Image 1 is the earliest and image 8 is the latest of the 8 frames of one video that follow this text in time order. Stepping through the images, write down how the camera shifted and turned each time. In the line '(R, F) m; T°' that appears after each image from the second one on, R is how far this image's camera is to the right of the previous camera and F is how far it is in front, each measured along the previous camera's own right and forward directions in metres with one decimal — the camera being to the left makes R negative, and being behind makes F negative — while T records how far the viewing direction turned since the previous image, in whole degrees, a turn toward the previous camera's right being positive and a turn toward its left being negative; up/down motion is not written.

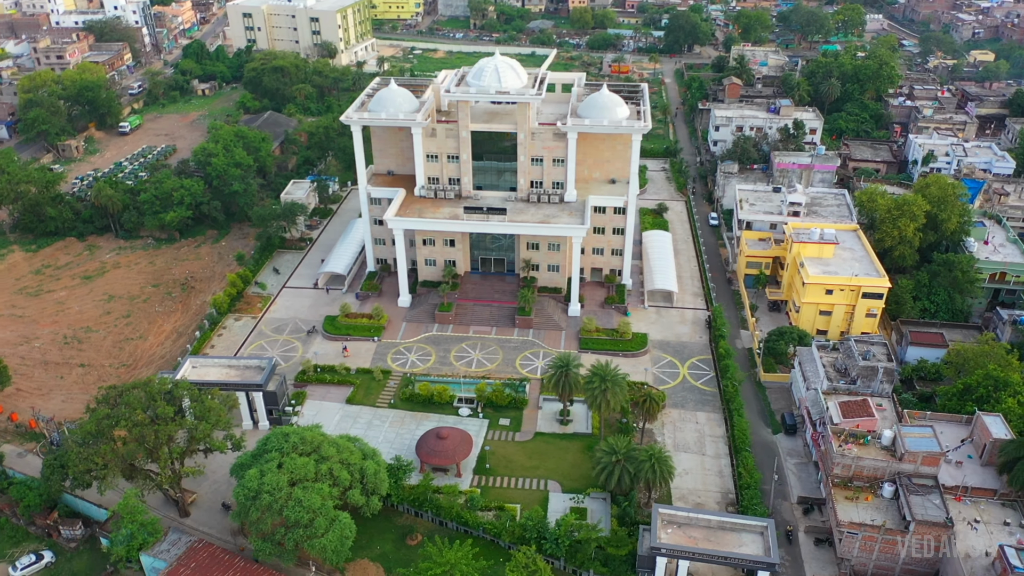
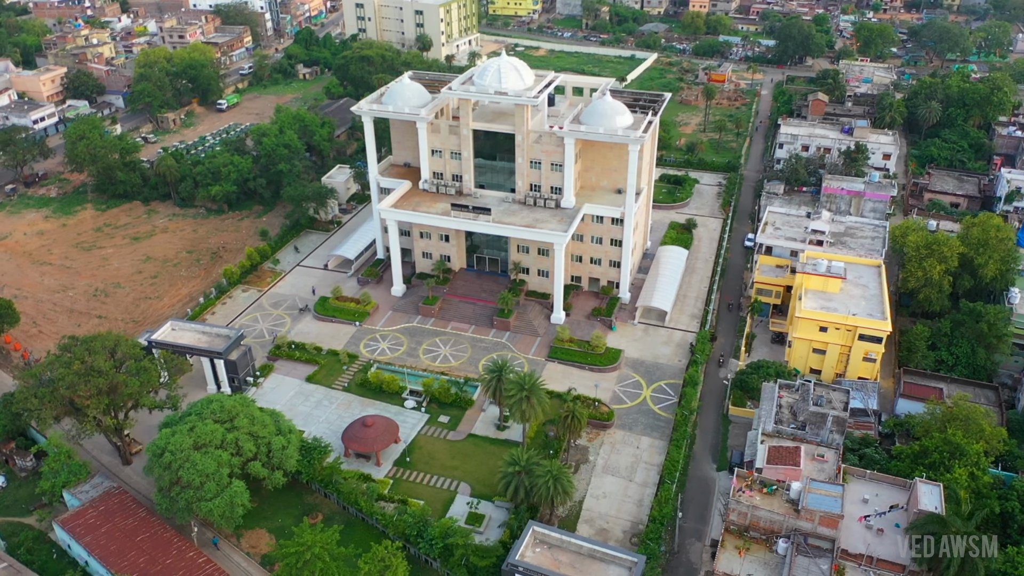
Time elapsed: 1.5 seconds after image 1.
(+14.8, +1.4) m; -10°
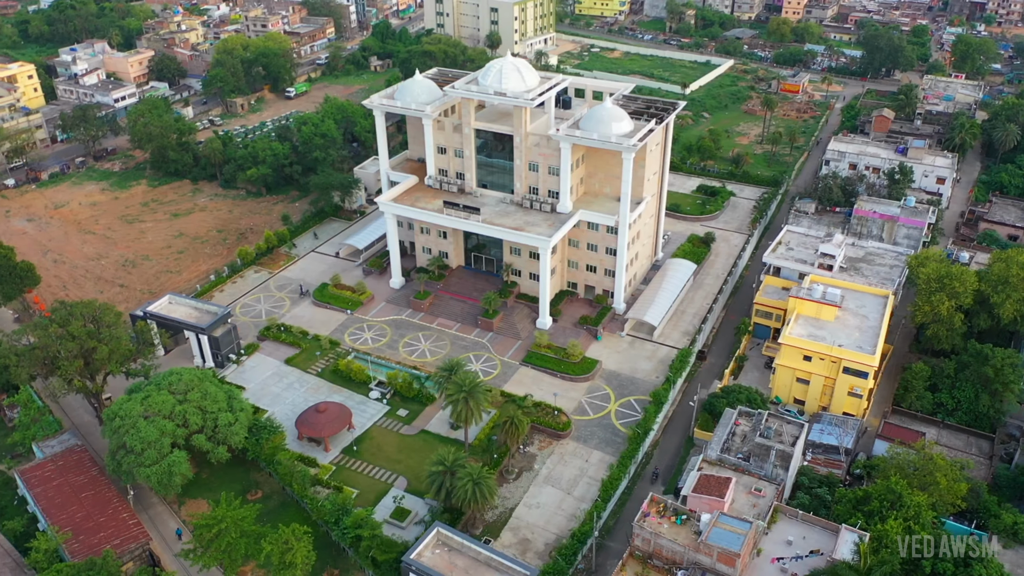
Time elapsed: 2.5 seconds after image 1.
(+10.8, +0.9) m; -8°
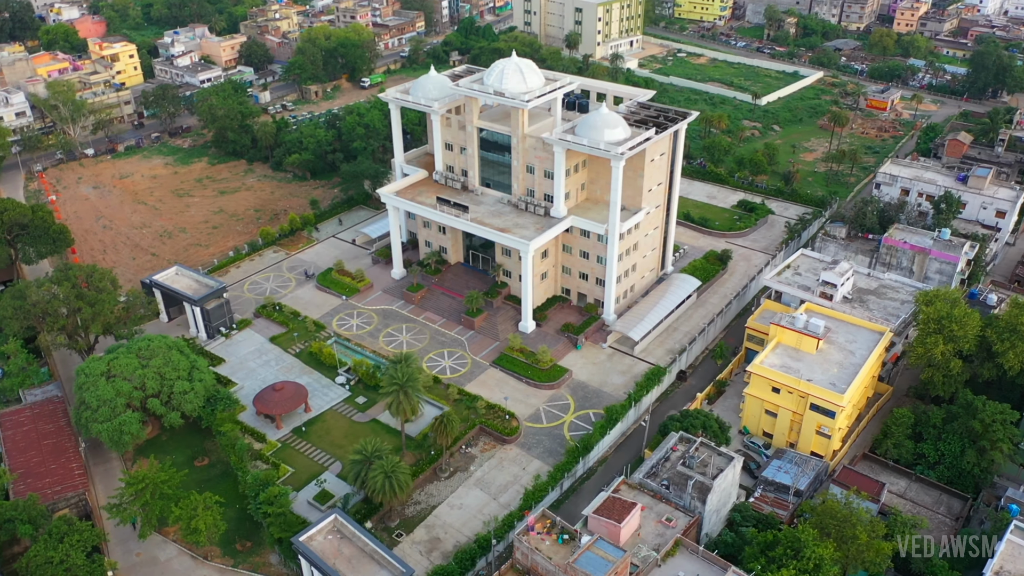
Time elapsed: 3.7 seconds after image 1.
(+12.2, +1.1) m; -9°
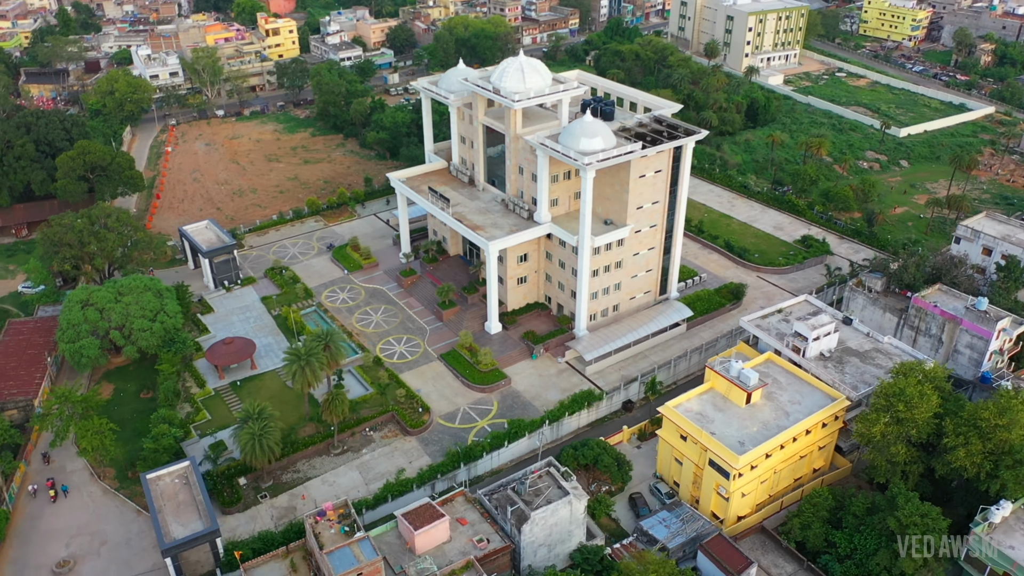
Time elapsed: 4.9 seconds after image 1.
(+20.9, +3.4) m; -15°
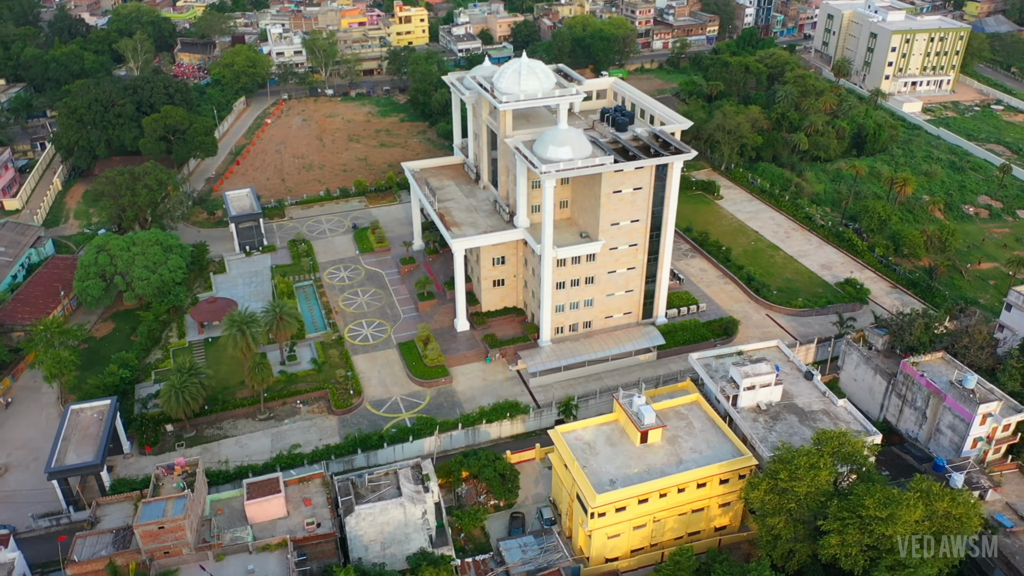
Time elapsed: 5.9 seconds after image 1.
(+18.6, +2.7) m; -13°
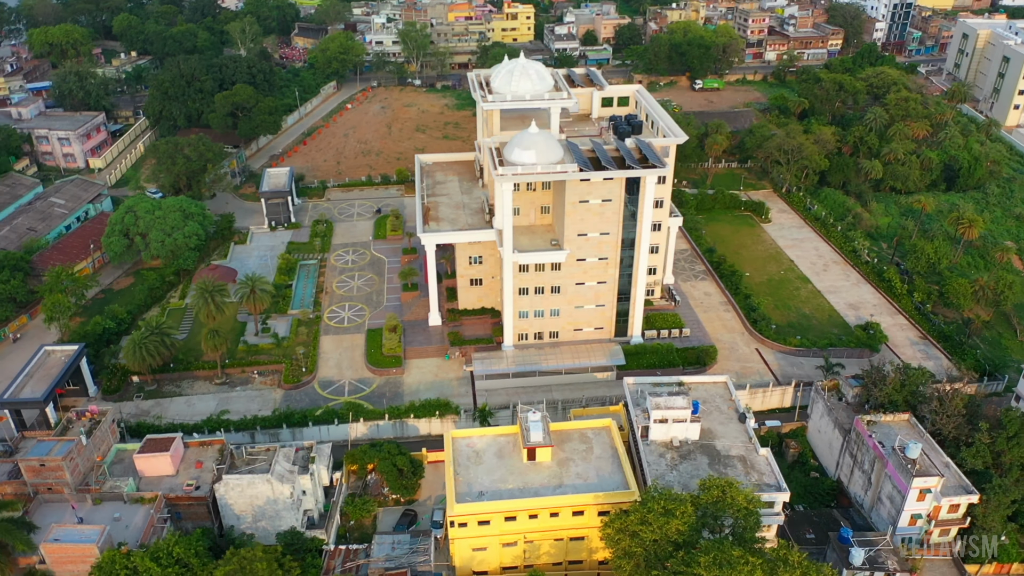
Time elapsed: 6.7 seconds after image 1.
(+15.9, +2.2) m; -11°
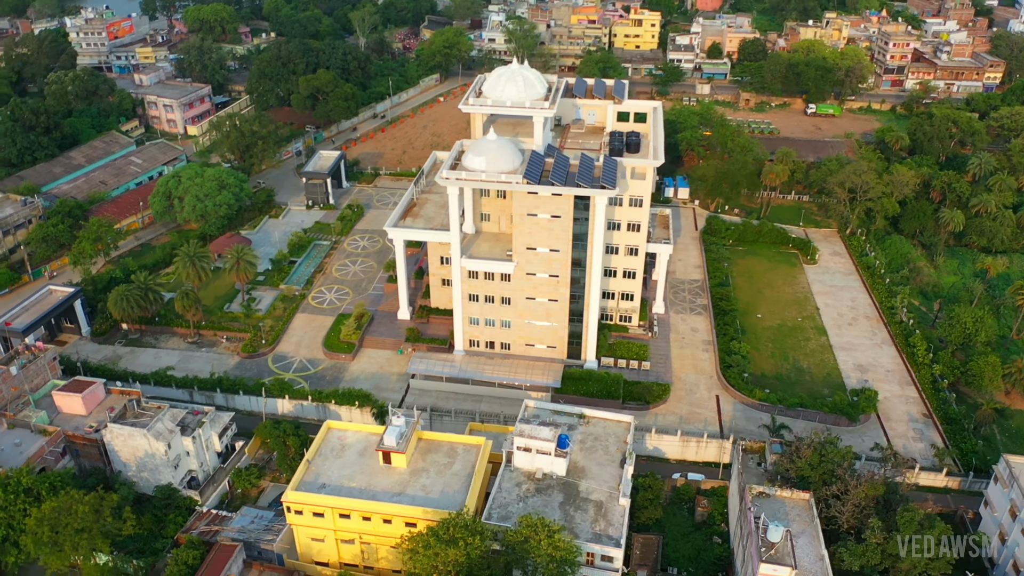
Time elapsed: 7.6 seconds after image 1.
(+18.6, +2.9) m; -13°
